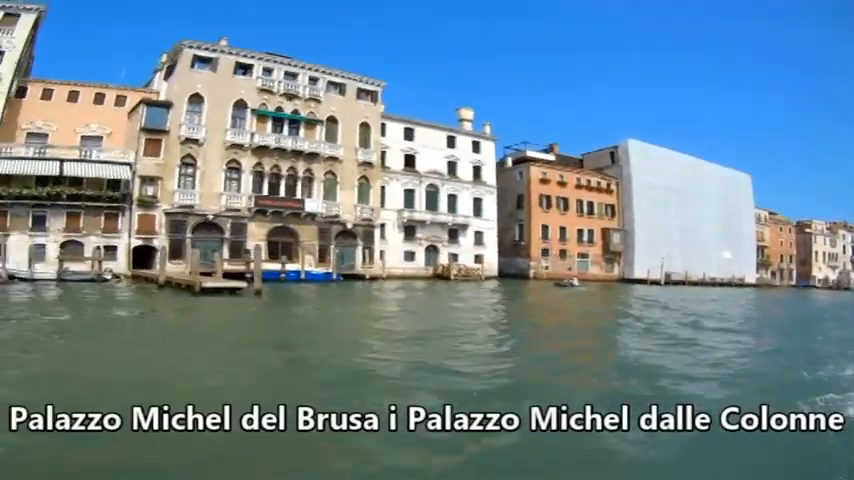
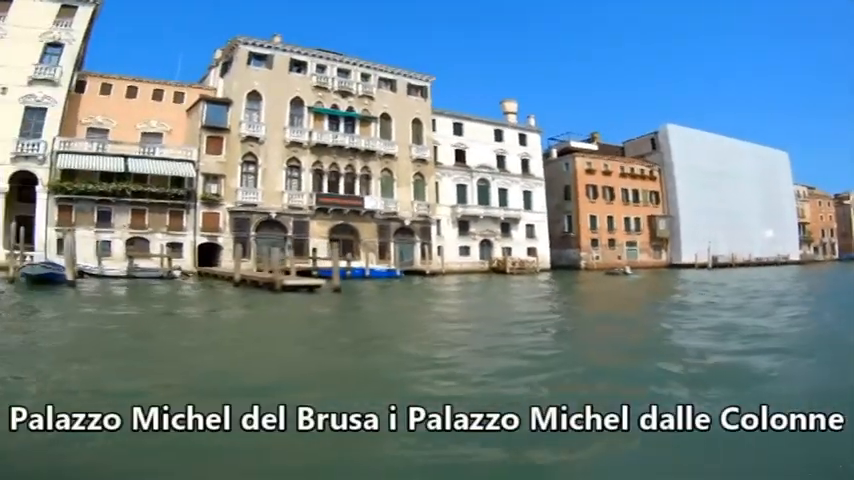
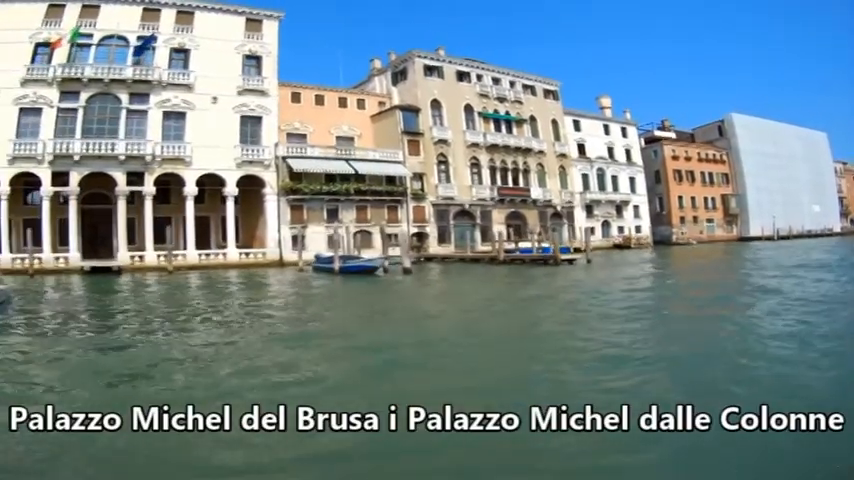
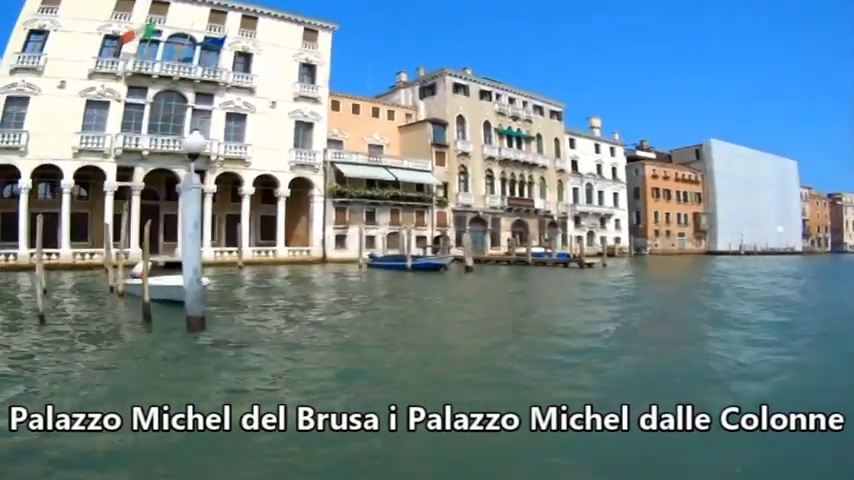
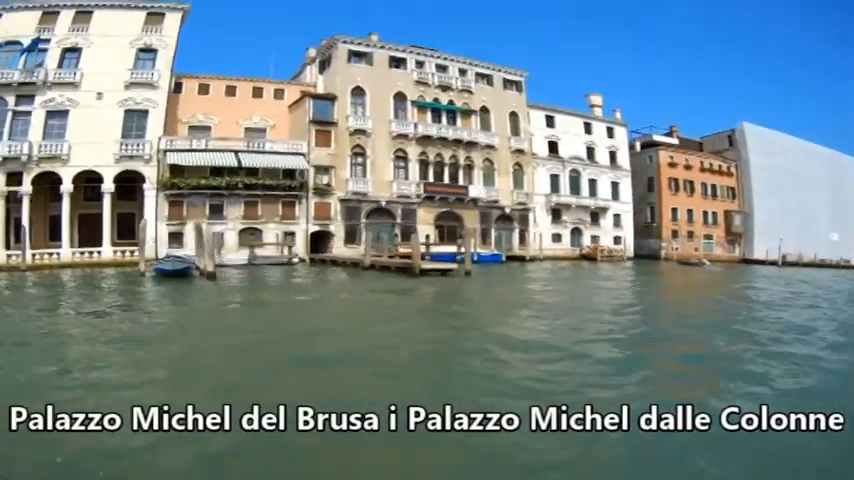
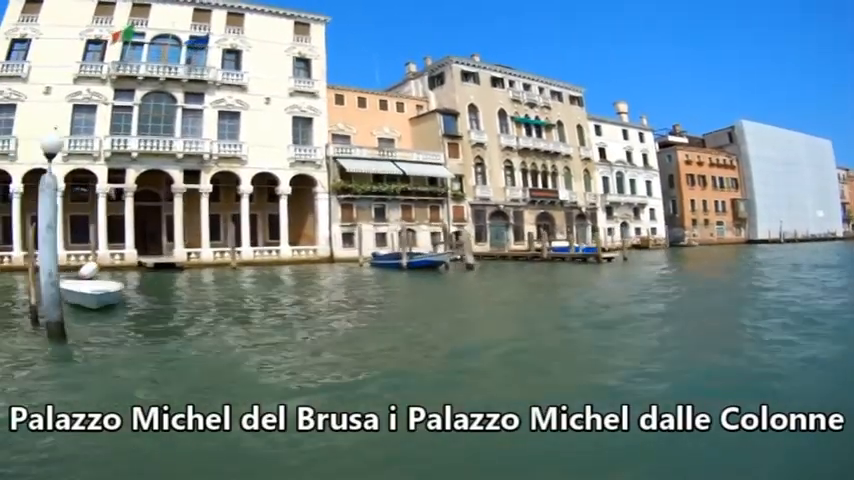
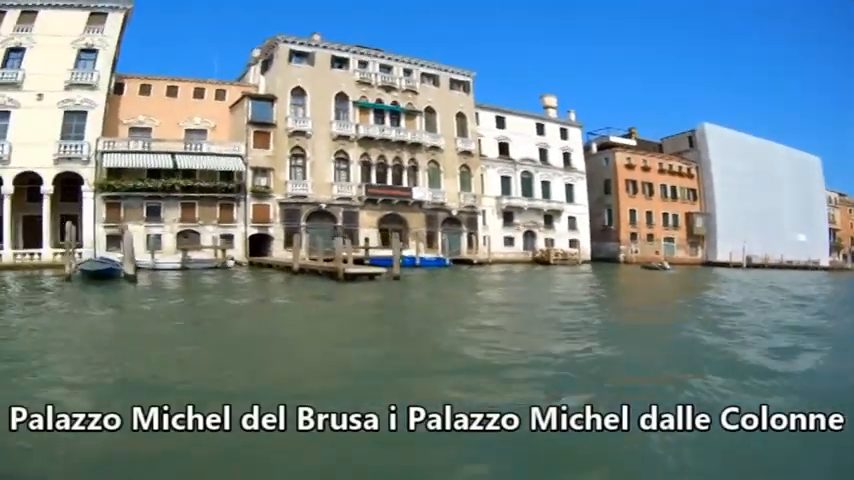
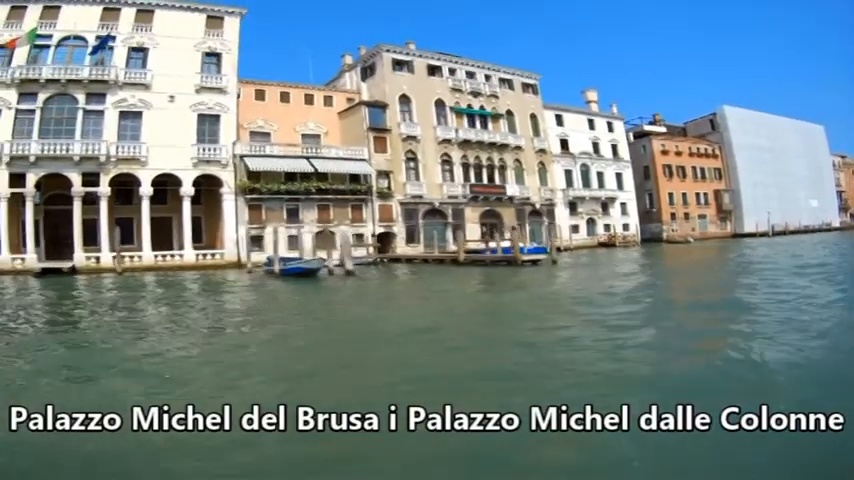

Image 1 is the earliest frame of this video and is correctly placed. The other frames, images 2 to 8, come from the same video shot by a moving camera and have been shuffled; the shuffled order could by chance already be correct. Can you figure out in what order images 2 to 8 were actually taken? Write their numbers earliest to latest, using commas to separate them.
2, 7, 5, 8, 3, 6, 4
